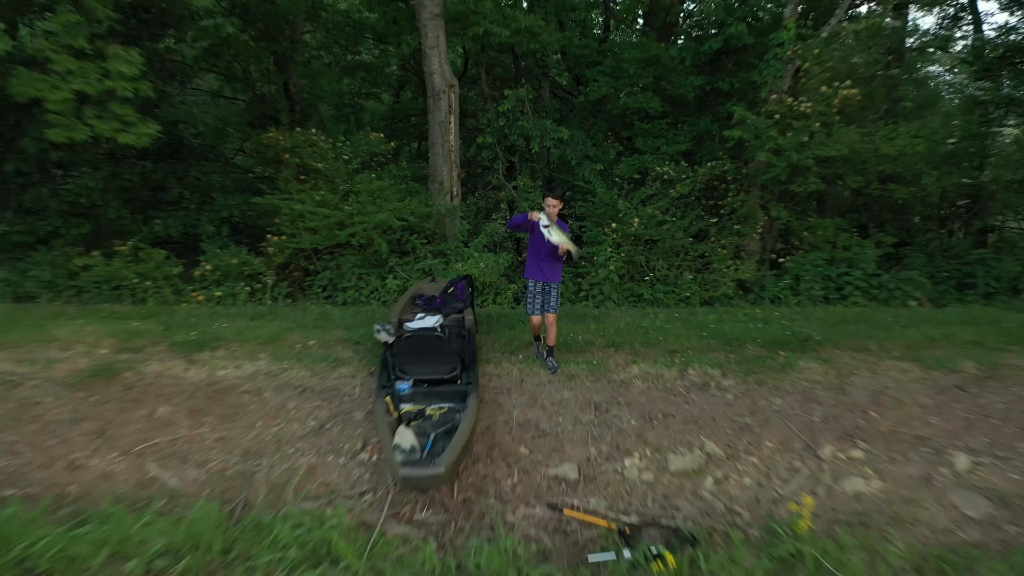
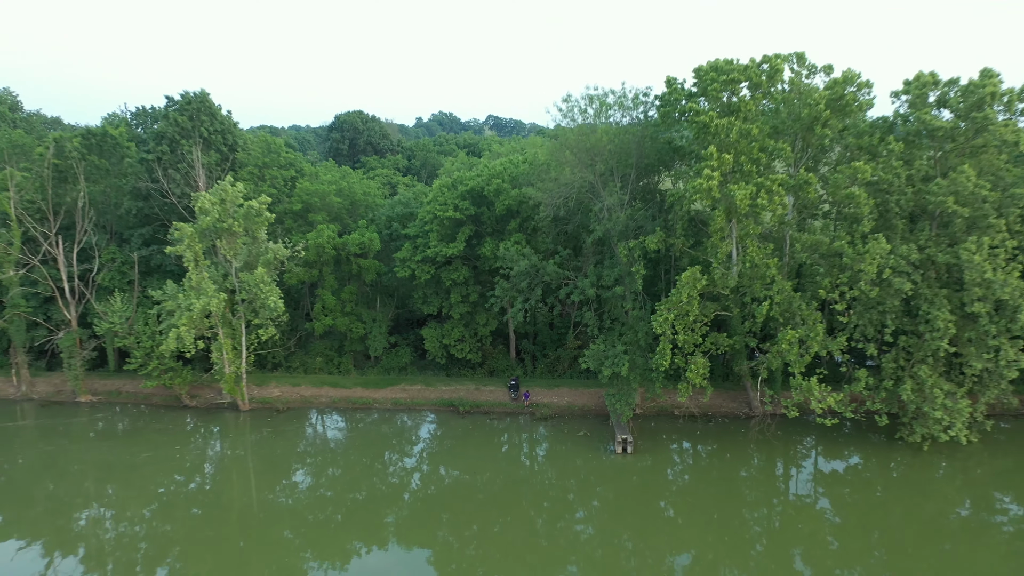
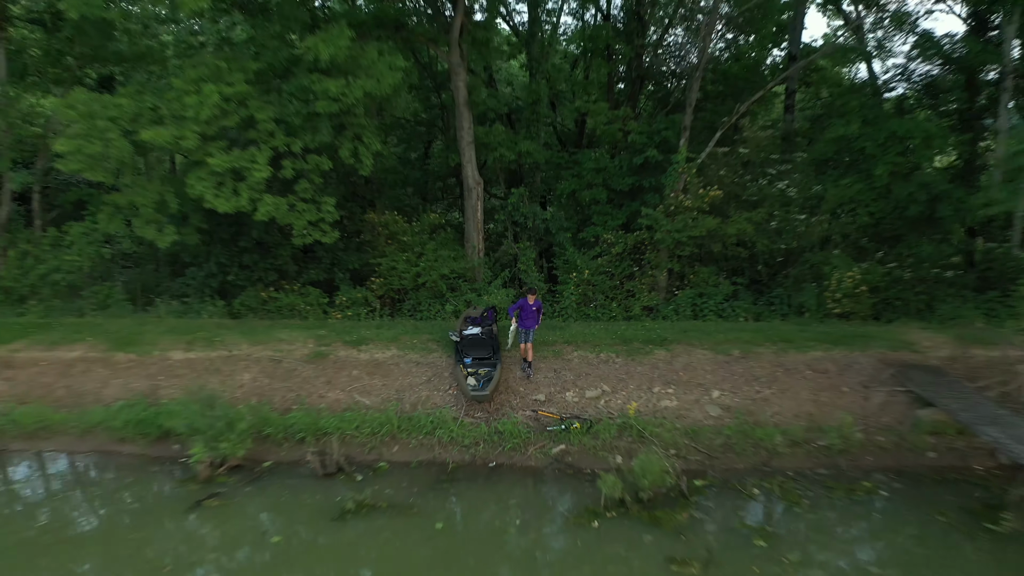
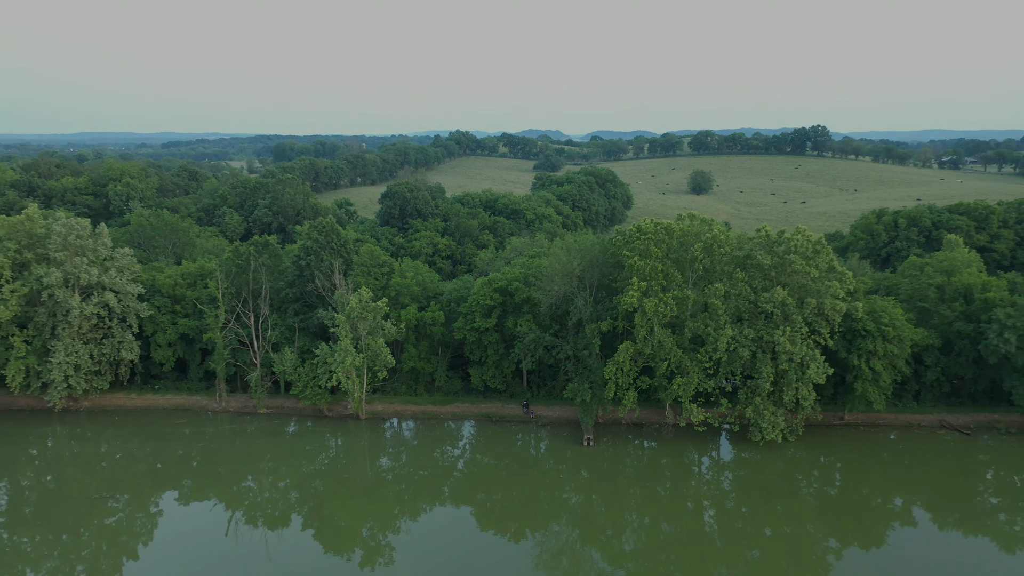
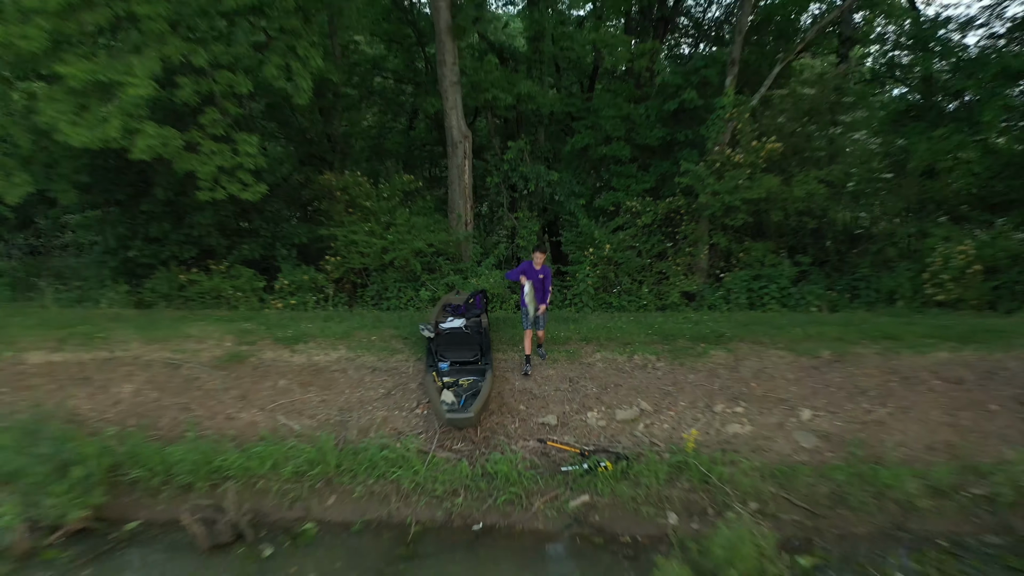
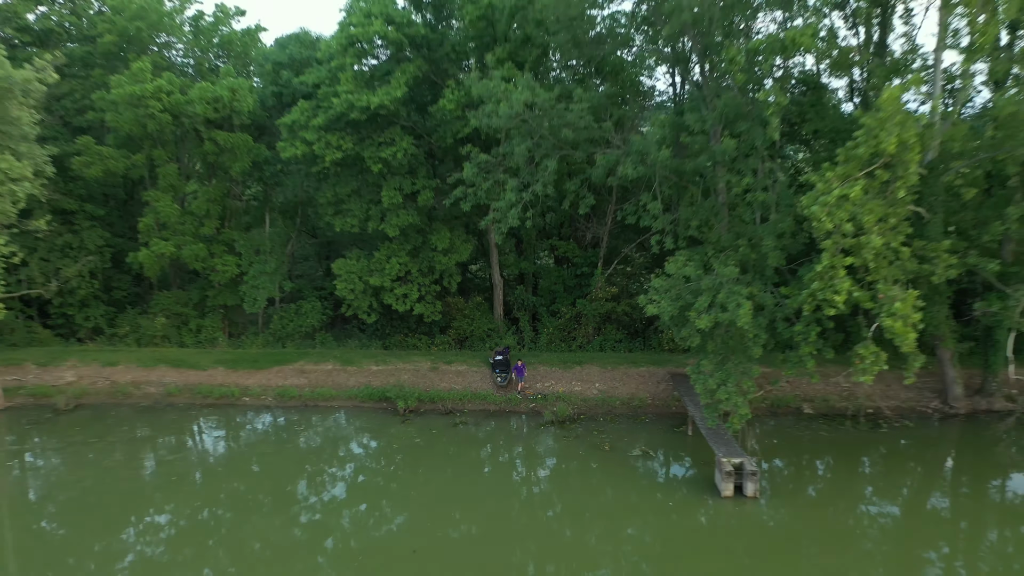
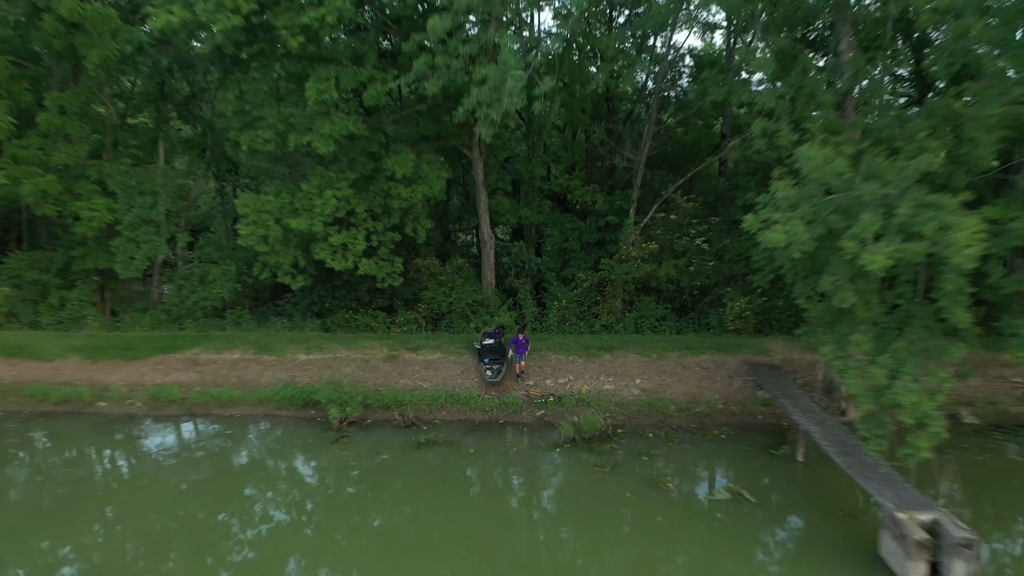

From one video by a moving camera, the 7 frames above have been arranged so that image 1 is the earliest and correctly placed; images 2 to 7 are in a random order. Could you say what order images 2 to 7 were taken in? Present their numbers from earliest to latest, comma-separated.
5, 3, 7, 6, 2, 4
